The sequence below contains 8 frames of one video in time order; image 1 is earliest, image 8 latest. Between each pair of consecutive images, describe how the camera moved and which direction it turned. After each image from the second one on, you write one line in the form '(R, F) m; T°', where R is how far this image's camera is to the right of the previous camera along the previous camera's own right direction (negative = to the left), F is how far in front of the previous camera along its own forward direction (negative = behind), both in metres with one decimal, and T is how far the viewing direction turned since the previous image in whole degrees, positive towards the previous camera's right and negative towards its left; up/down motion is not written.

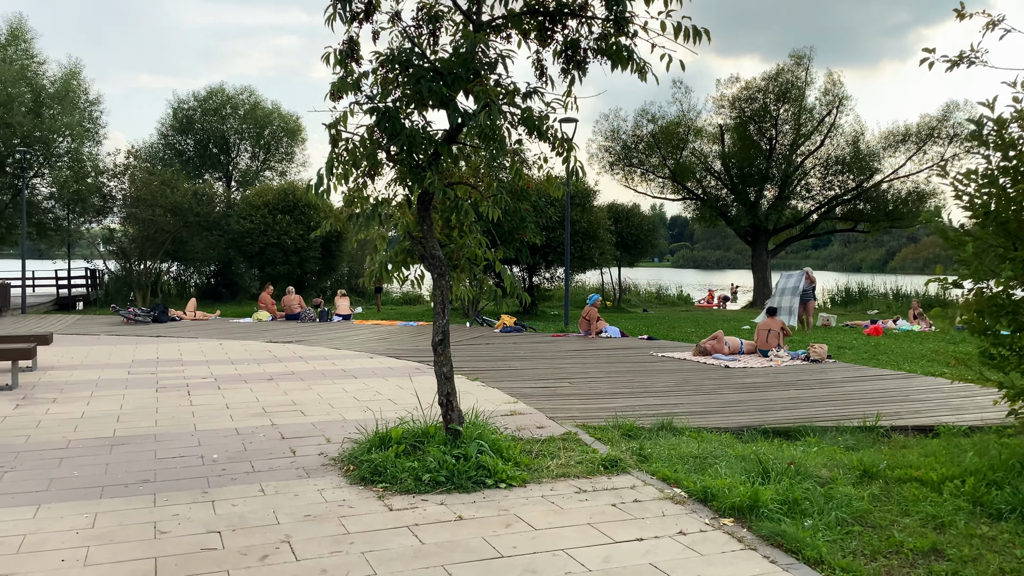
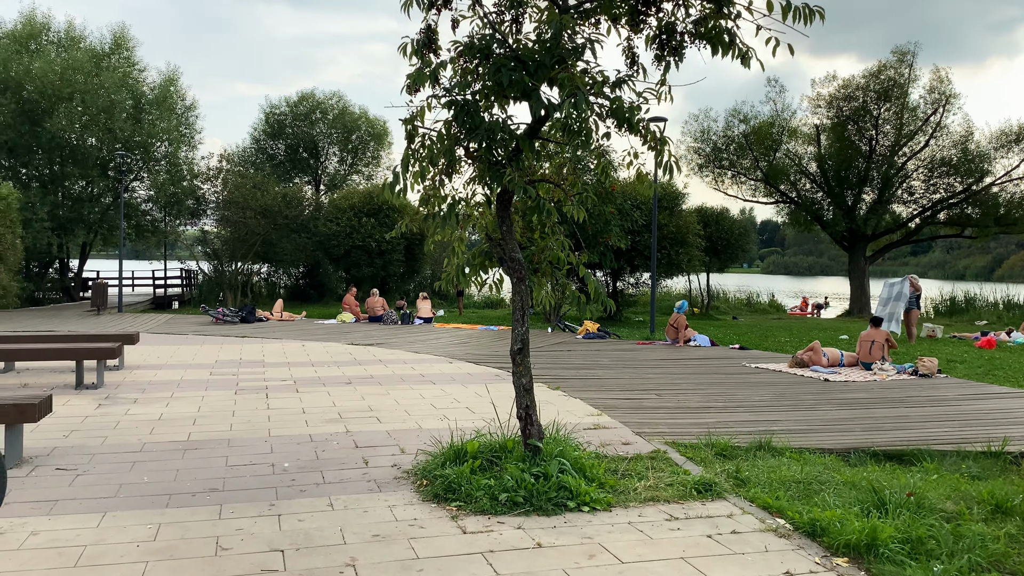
(0.0, +0.4) m; -6°
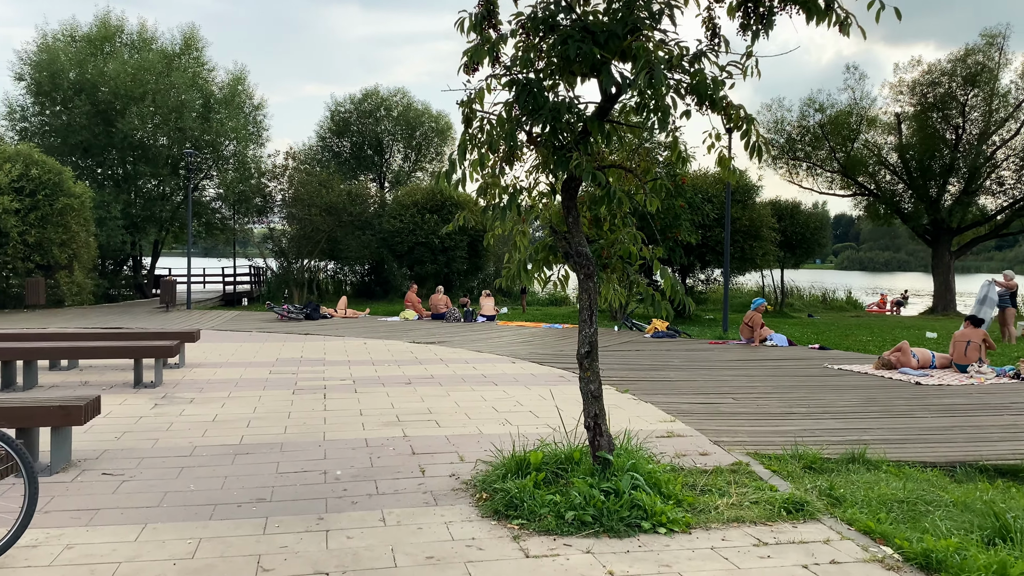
(0.0, +0.4) m; -4°
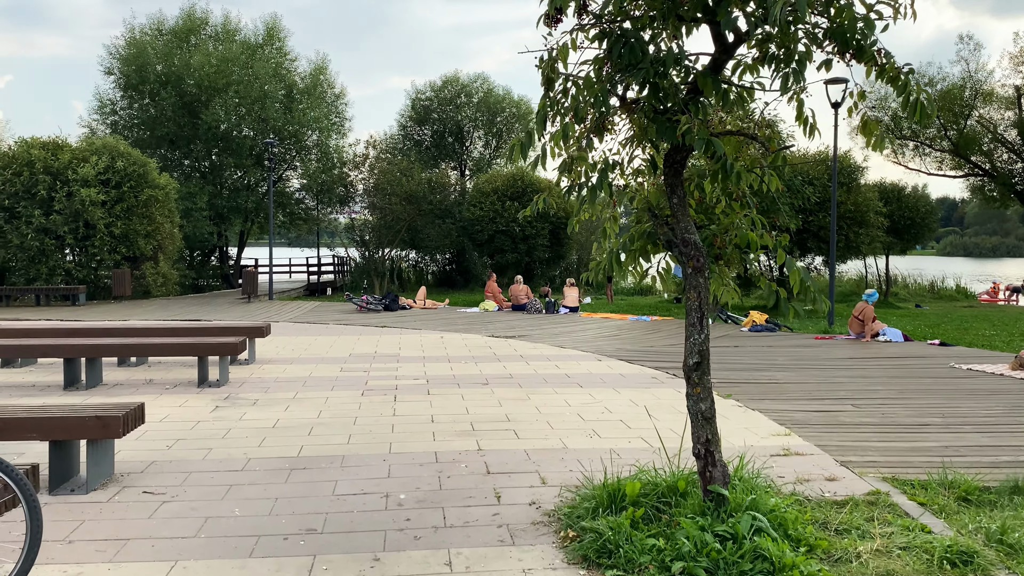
(0.0, +0.8) m; -6°
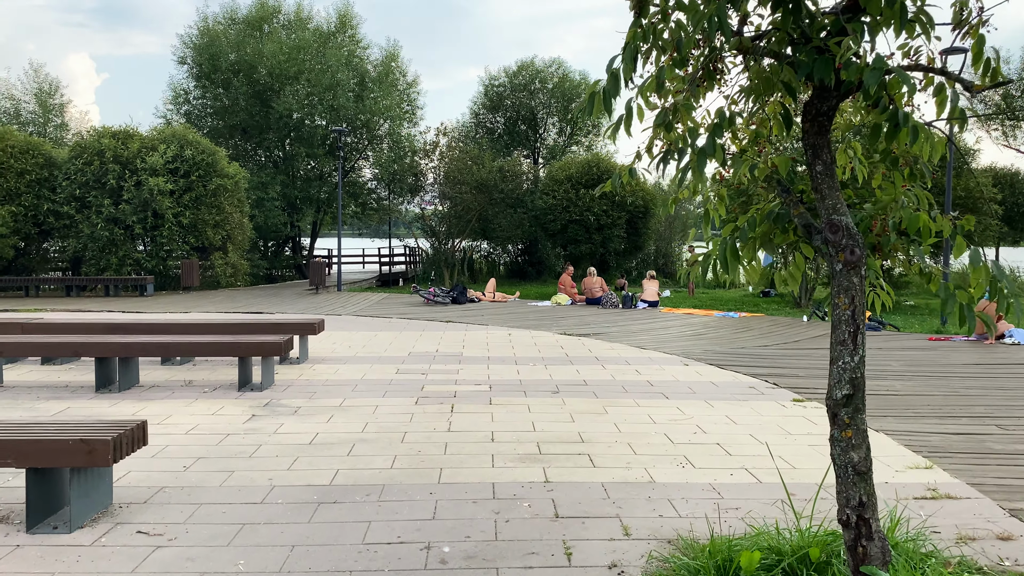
(0.0, +1.0) m; -5°
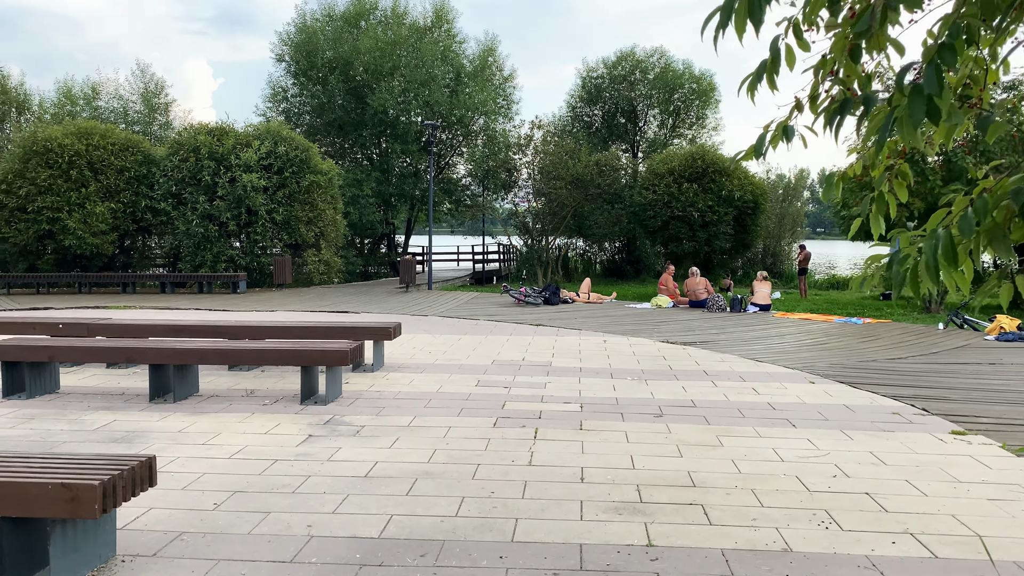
(0.0, +0.9) m; -7°
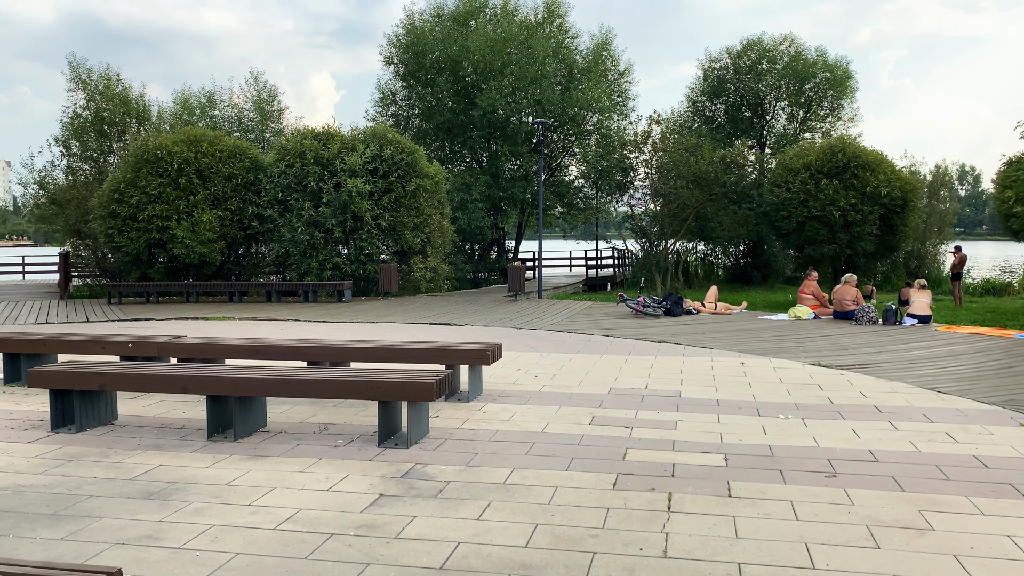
(-0.1, +1.2) m; -8°
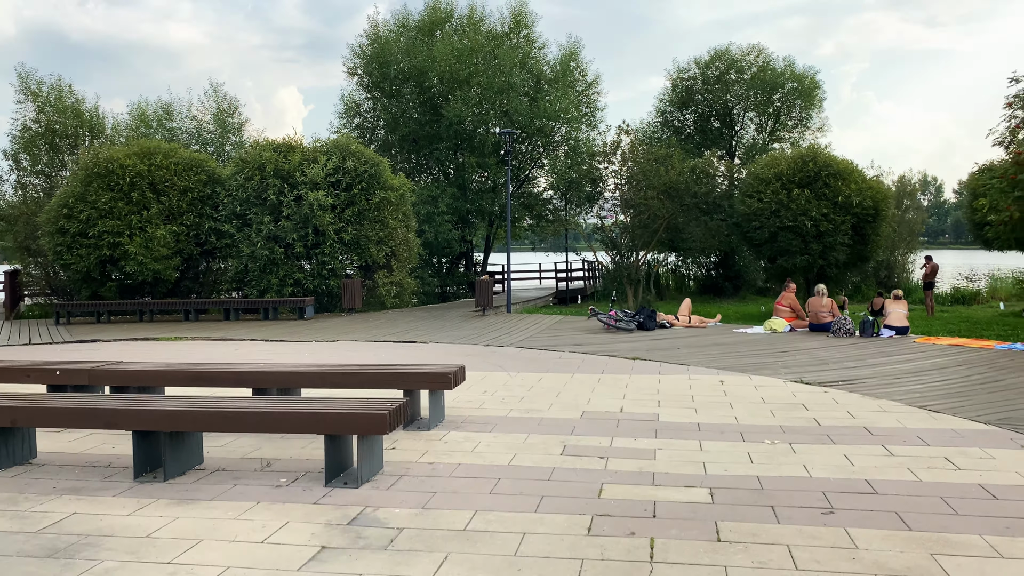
(+0.1, +0.5) m; +2°
